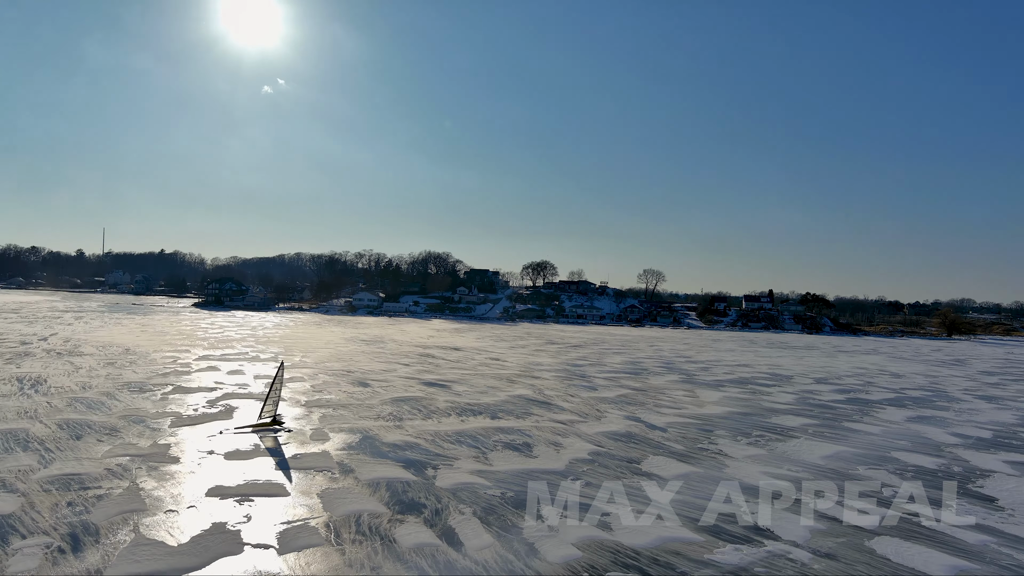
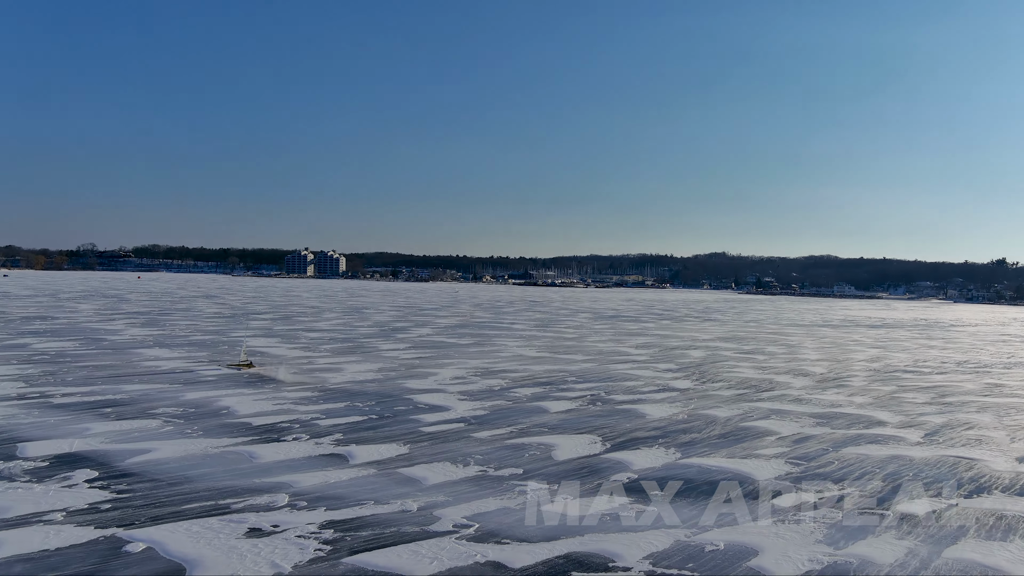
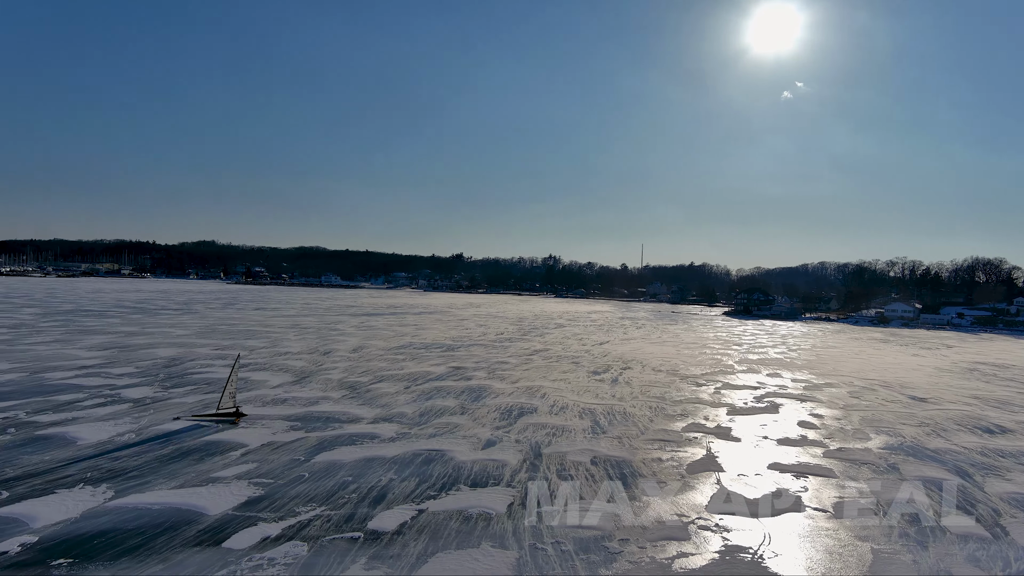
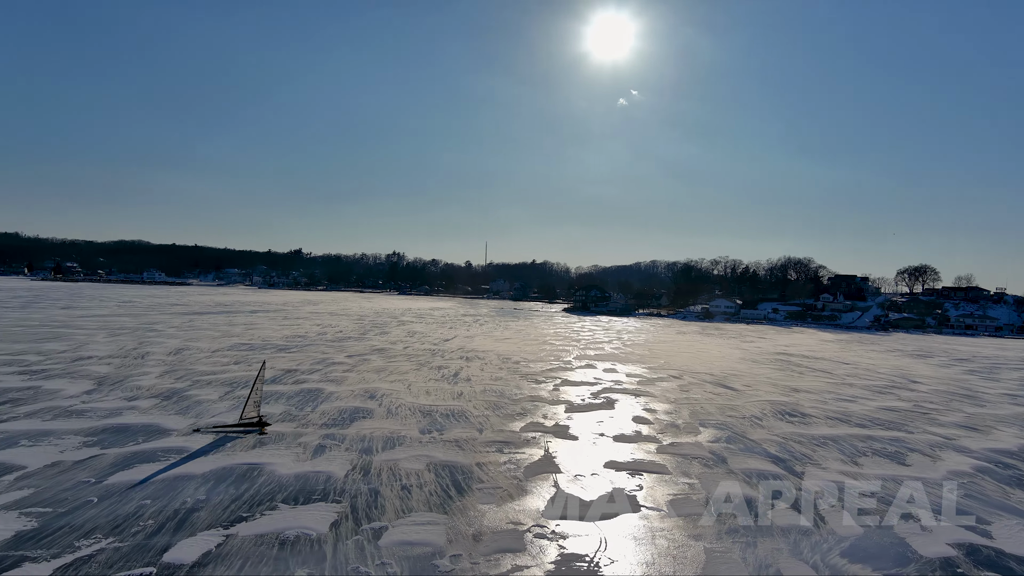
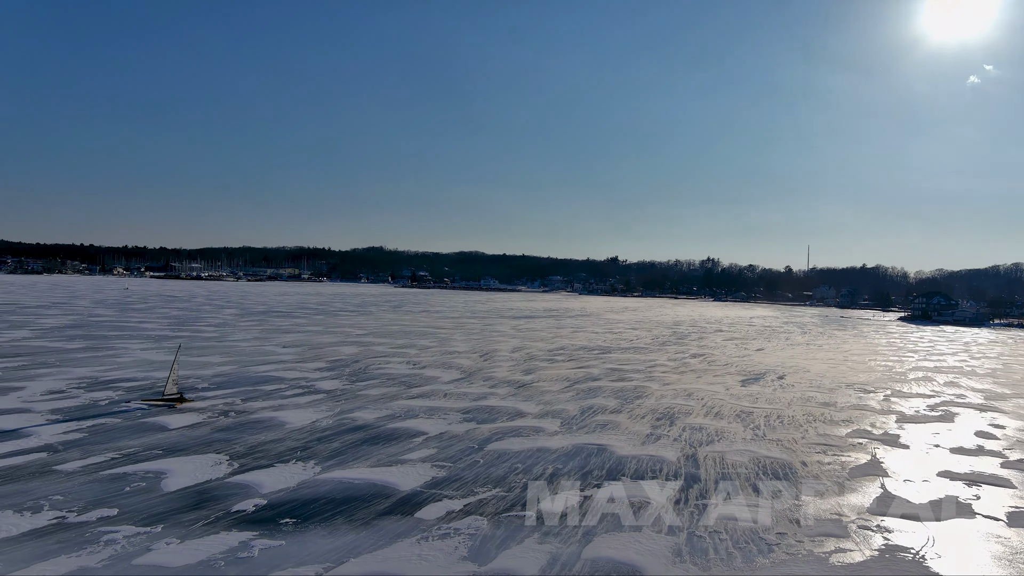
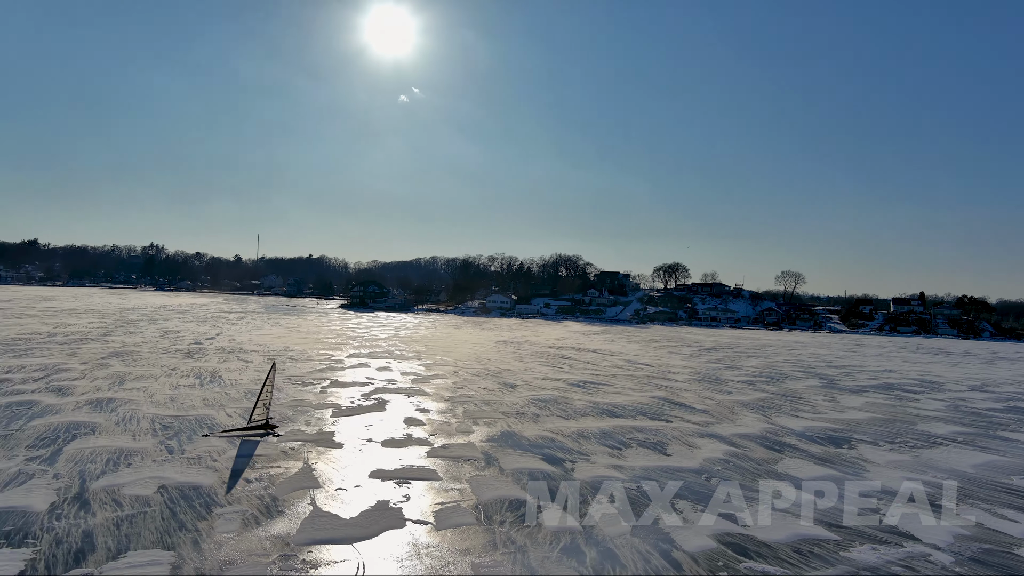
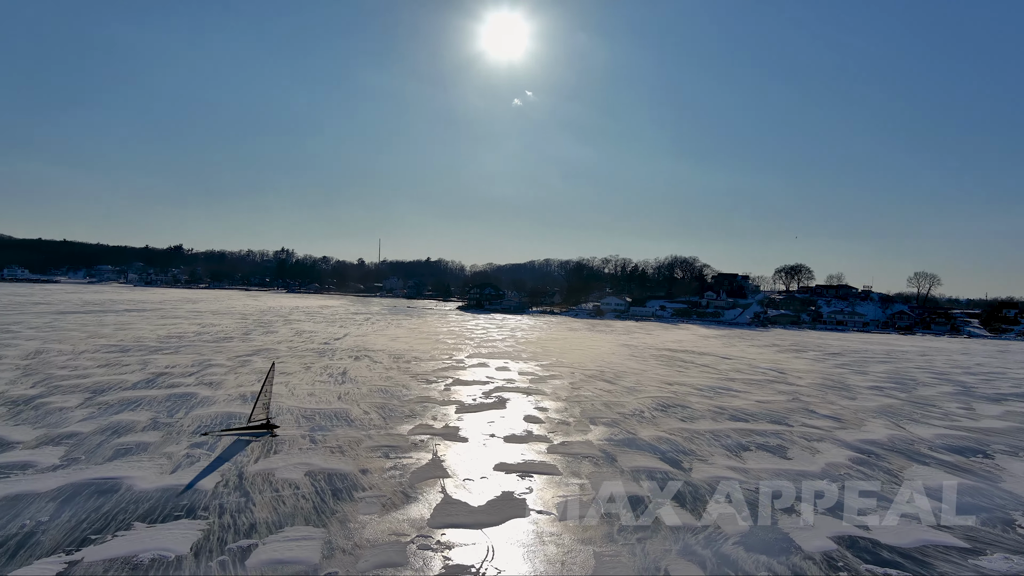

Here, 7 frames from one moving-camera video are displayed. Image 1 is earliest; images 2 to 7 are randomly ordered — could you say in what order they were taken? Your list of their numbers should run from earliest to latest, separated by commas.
6, 7, 4, 3, 5, 2
